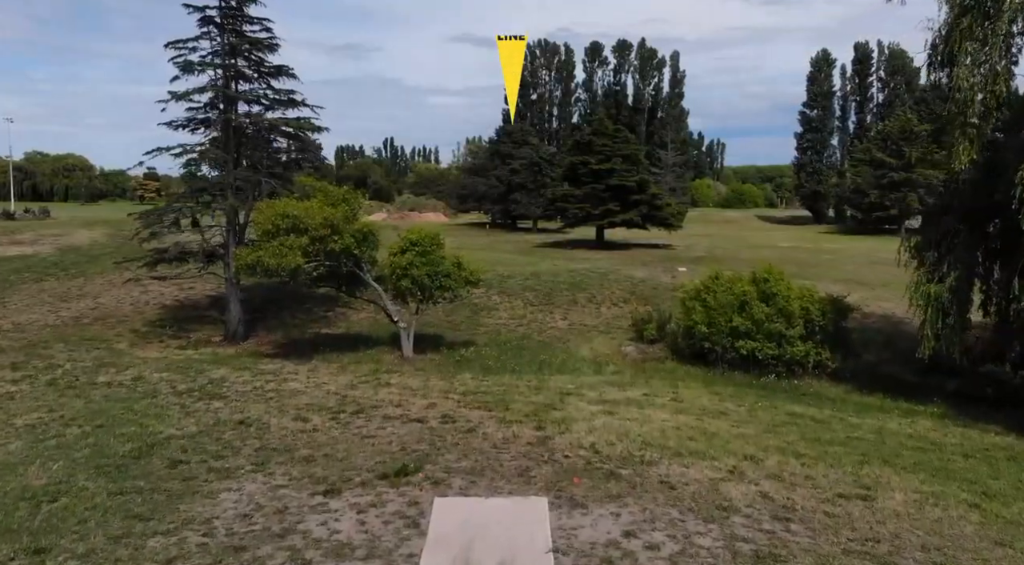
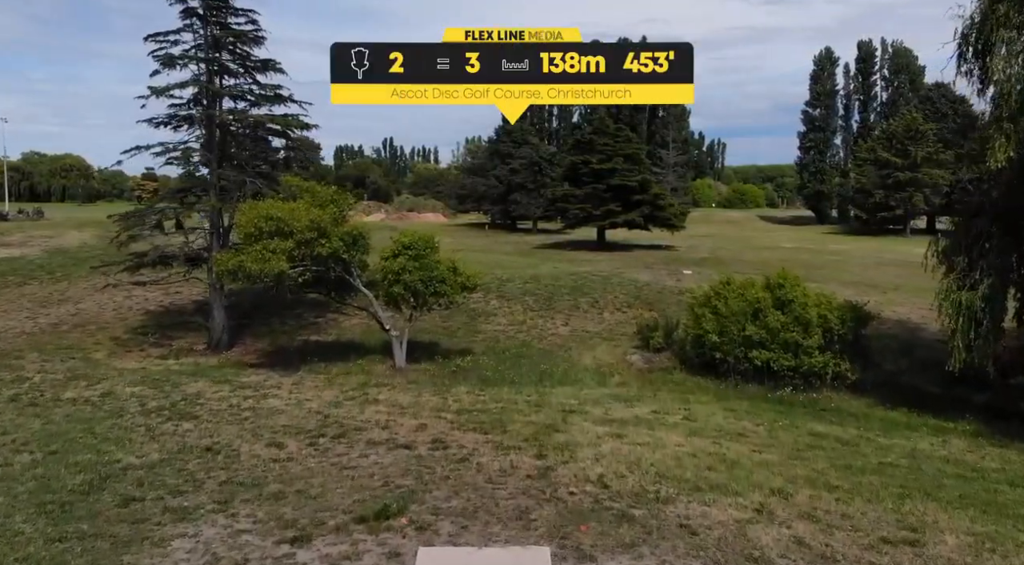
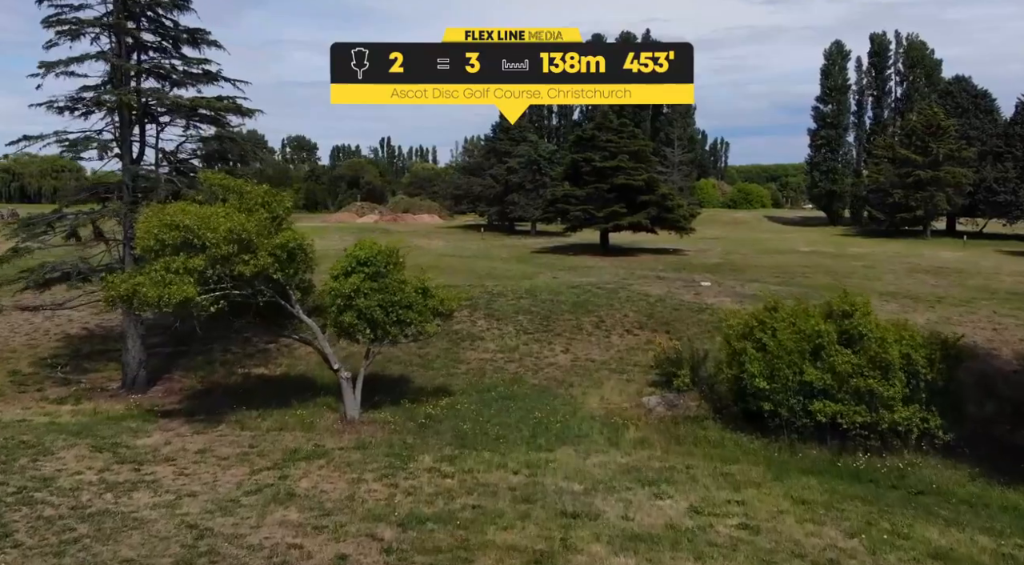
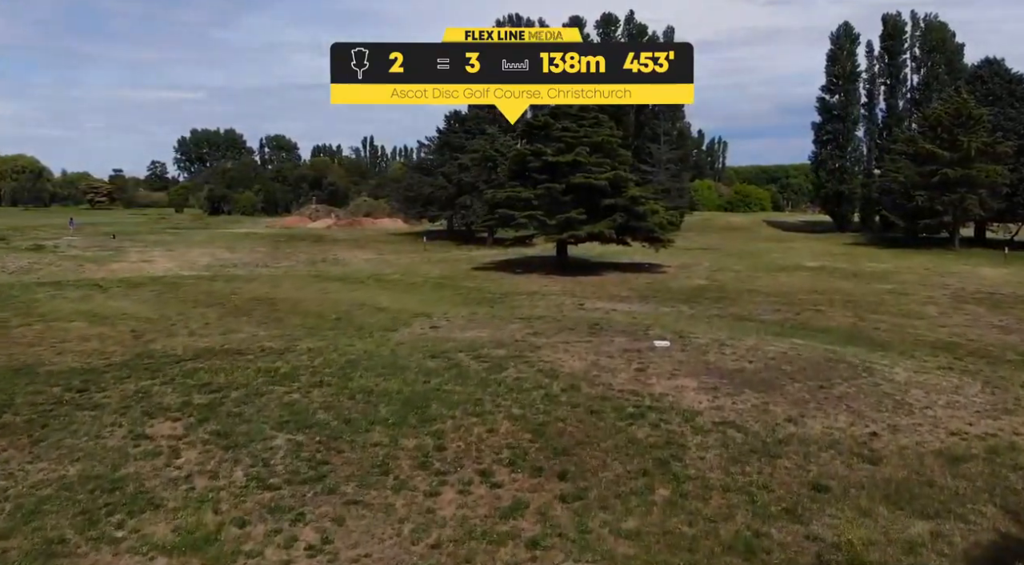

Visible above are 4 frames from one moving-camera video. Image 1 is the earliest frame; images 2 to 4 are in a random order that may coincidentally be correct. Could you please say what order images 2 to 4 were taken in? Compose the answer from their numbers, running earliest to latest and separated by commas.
2, 3, 4
